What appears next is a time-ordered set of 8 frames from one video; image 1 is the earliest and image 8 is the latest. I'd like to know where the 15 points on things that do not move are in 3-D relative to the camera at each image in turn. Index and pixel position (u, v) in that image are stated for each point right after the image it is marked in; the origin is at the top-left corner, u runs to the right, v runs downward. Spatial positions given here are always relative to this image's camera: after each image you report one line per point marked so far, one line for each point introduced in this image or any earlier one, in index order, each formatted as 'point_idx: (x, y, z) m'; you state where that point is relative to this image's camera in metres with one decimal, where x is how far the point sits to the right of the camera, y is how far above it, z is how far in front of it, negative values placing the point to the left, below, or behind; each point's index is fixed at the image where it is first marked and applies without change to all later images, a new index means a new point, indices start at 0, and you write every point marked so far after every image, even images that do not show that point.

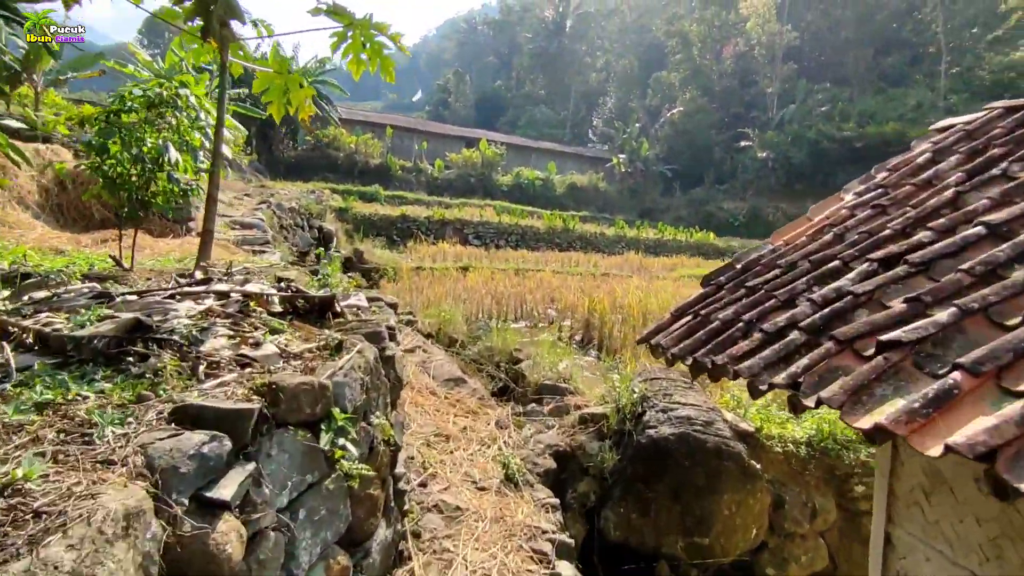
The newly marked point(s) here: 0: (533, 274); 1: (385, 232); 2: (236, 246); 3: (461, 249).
0: (+0.5, +0.3, +12.4) m
1: (-4.0, +1.8, +18.1) m
2: (-3.2, +0.5, +6.8) m
3: (-1.3, +1.0, +15.2) m
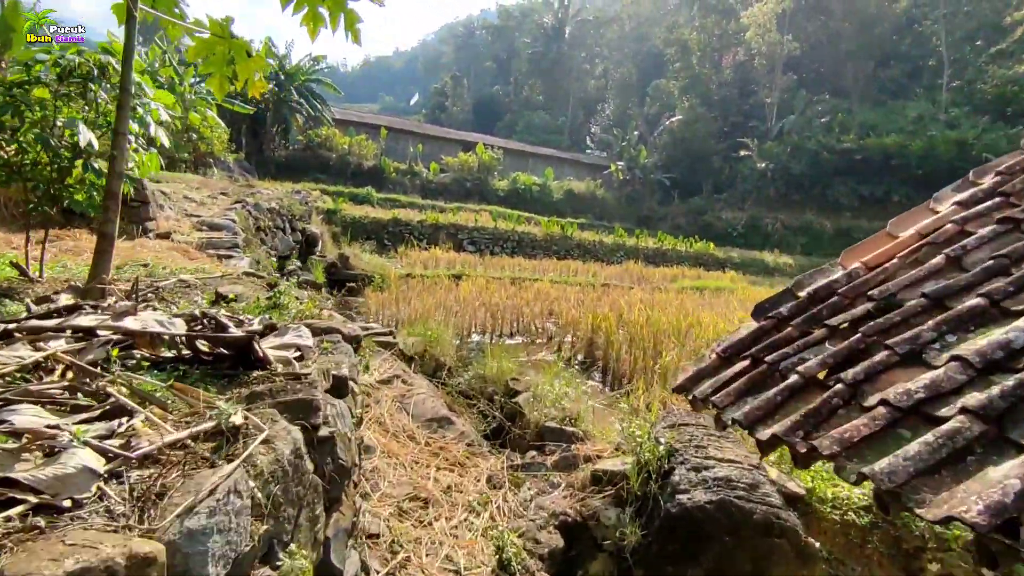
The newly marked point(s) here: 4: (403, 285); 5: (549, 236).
0: (+0.4, +0.1, +11.8) m
1: (-4.1, +1.6, +17.4) m
2: (-3.3, +0.4, +6.1) m
3: (-1.4, +0.8, +14.6) m
4: (-1.9, 0.0, +10.0) m
5: (+1.2, +1.8, +20.0) m
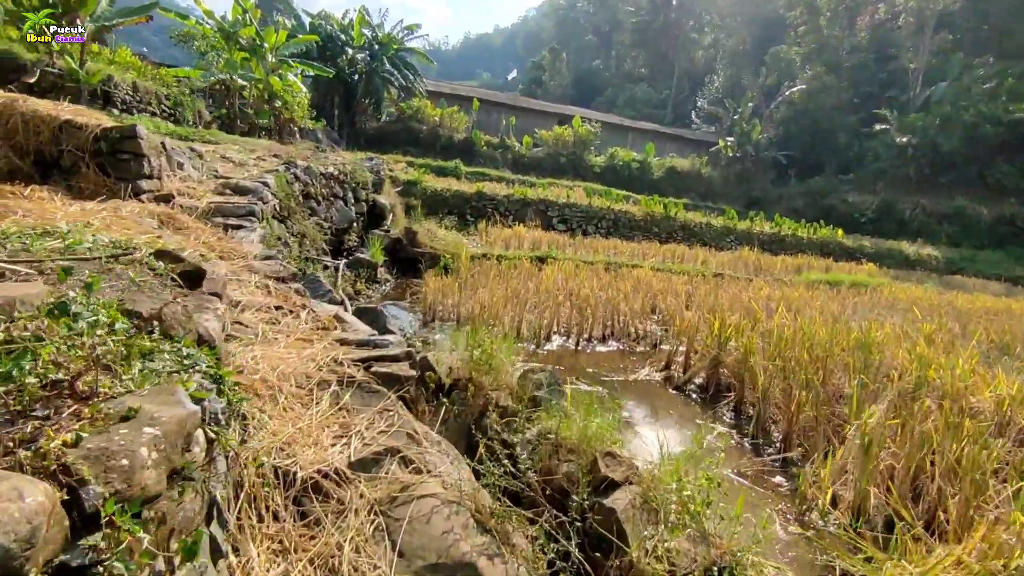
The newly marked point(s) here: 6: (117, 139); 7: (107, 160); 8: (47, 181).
0: (+2.0, +0.3, +9.8) m
1: (-1.5, +2.1, +16.0) m
2: (-2.5, +0.6, +4.7) m
3: (+0.6, +1.2, +12.8) m
4: (-0.6, +0.3, +8.4) m
5: (+4.2, +2.2, +17.7) m
6: (-3.2, +1.2, +4.6) m
7: (-3.2, +1.0, +4.6) m
8: (-3.6, +0.8, +4.4) m
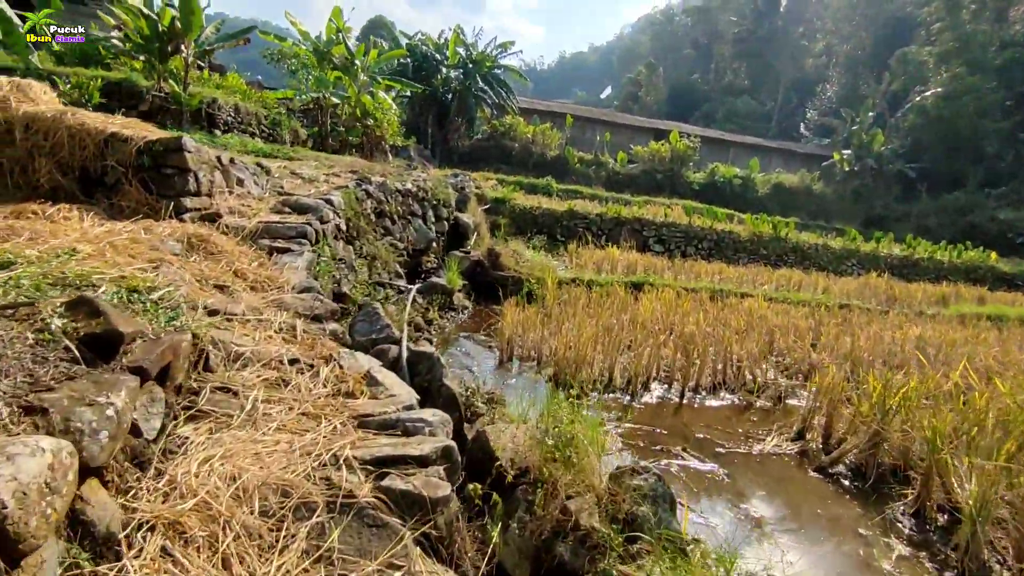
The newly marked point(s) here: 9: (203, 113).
0: (+3.3, -0.2, +8.5) m
1: (+0.9, +1.5, +15.2) m
2: (-1.9, +0.3, +4.2) m
3: (+2.5, +0.6, +11.7) m
4: (+0.6, -0.1, +7.5) m
5: (+6.8, +1.4, +16.0) m
6: (-2.5, +1.0, +4.1) m
7: (-2.6, +0.8, +4.1) m
8: (-3.0, +0.6, +4.1) m
9: (-6.4, +3.6, +12.0) m
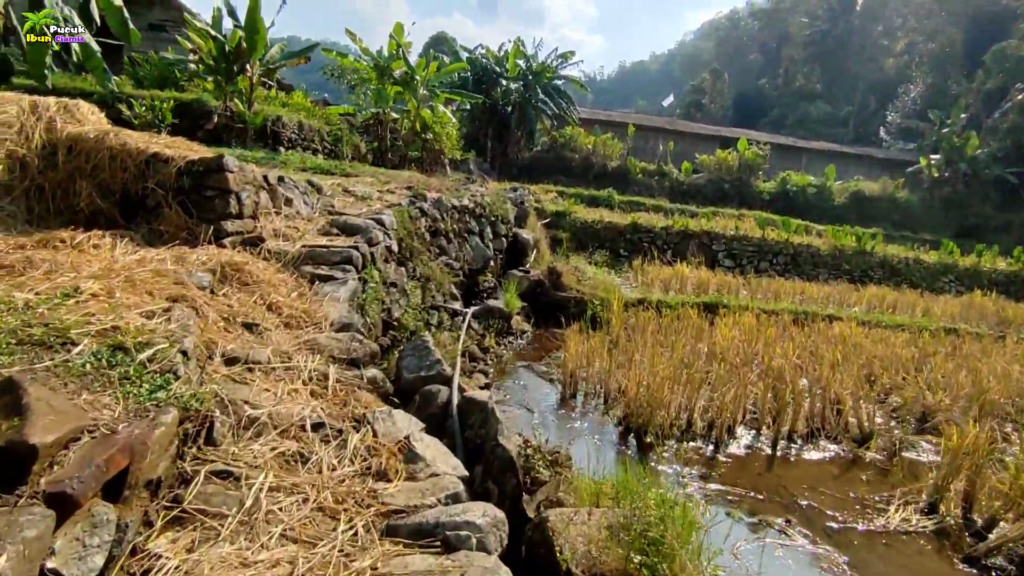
0: (+4.1, -0.5, +7.6) m
1: (+2.4, +1.1, +14.6) m
2: (-1.5, +0.1, +3.8) m
3: (+3.7, +0.3, +10.9) m
4: (+1.4, -0.4, +6.9) m
5: (+8.3, +0.9, +14.8) m
6: (-2.1, +0.8, +3.9) m
7: (-2.2, +0.6, +3.9) m
8: (-2.5, +0.4, +3.8) m
9: (-5.1, +3.3, +12.1) m
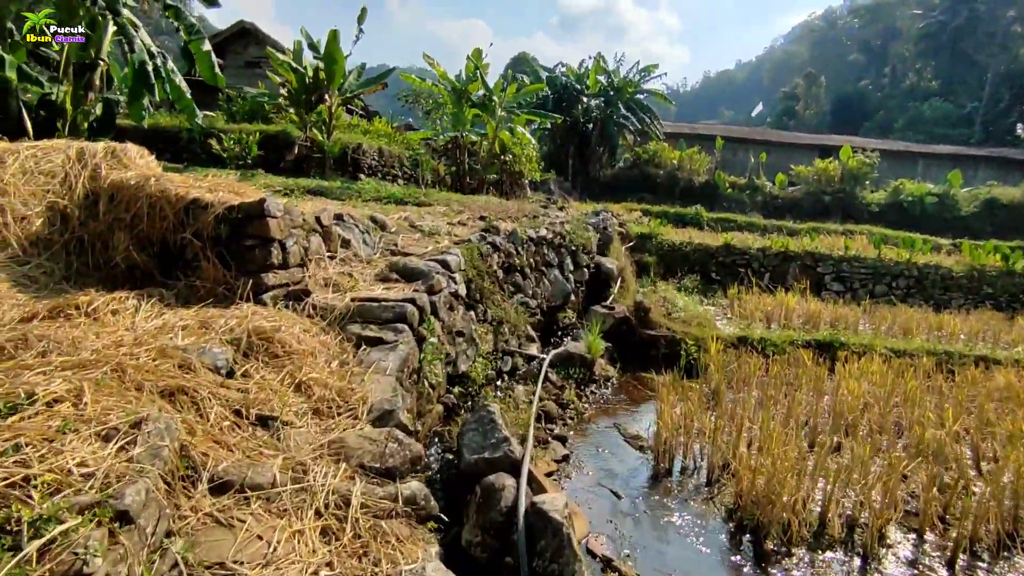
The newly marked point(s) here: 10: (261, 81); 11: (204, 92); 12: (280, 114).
0: (+5.1, -0.9, +6.2) m
1: (+4.3, +0.5, +13.4) m
2: (-1.0, -0.2, +3.3) m
3: (+5.0, -0.3, +9.6) m
4: (+2.2, -0.8, +5.9) m
5: (+10.2, +0.3, +12.8) m
6: (-1.6, +0.4, +3.5) m
7: (-1.7, +0.2, +3.5) m
8: (-2.1, +0.1, +3.5) m
9: (-3.5, +2.7, +12.1) m
10: (-8.0, +6.6, +18.4) m
11: (-9.5, +6.0, +17.8) m
12: (-5.9, +4.4, +14.6) m
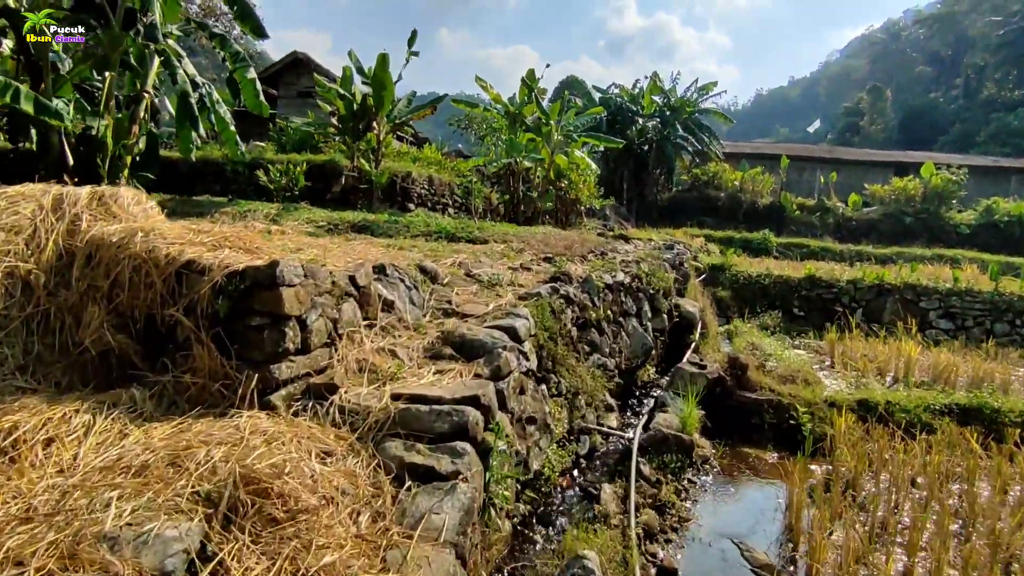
0: (+5.7, -1.4, +4.7) m
1: (+5.6, -0.3, +12.0) m
2: (-0.6, -0.6, +2.3) m
3: (+6.0, -0.9, +8.1) m
4: (+2.8, -1.3, +4.6) m
5: (+11.4, -0.4, +10.9) m
6: (-1.2, 0.0, +2.6) m
7: (-1.2, -0.2, +2.6) m
8: (-1.6, -0.4, +2.6) m
9: (-2.3, +1.9, +11.4) m
10: (-6.3, +5.6, +18.1) m
11: (-7.9, +5.0, +17.7) m
12: (-4.5, +3.5, +14.1) m
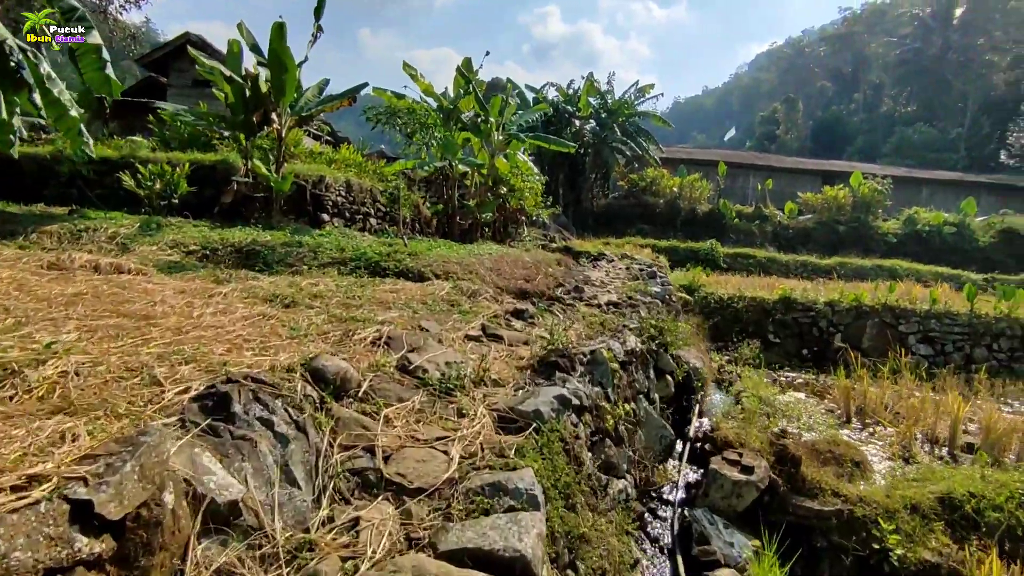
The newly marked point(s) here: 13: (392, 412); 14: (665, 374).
0: (+5.6, -1.9, +3.4) m
1: (+4.5, -0.8, +10.6) m
2: (-0.4, -1.1, +0.2) m
3: (+5.4, -1.3, +6.8) m
4: (+2.7, -1.8, +3.0) m
5: (+10.4, -0.8, +10.2) m
6: (-1.0, -0.5, +0.4) m
7: (-1.1, -0.7, +0.4) m
8: (-1.5, -0.9, +0.4) m
9: (-3.3, +1.4, +9.1) m
10: (-8.2, +4.9, +15.2) m
11: (-9.6, +4.4, +14.6) m
12: (-5.8, +2.9, +11.5) m
13: (-0.5, -0.5, +2.3) m
14: (+1.3, -0.8, +5.0) m
